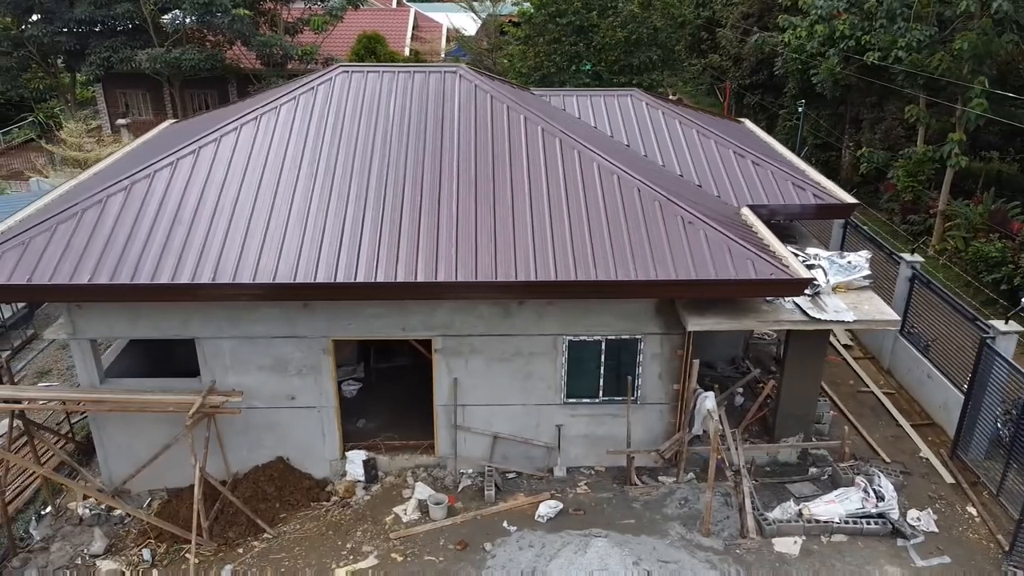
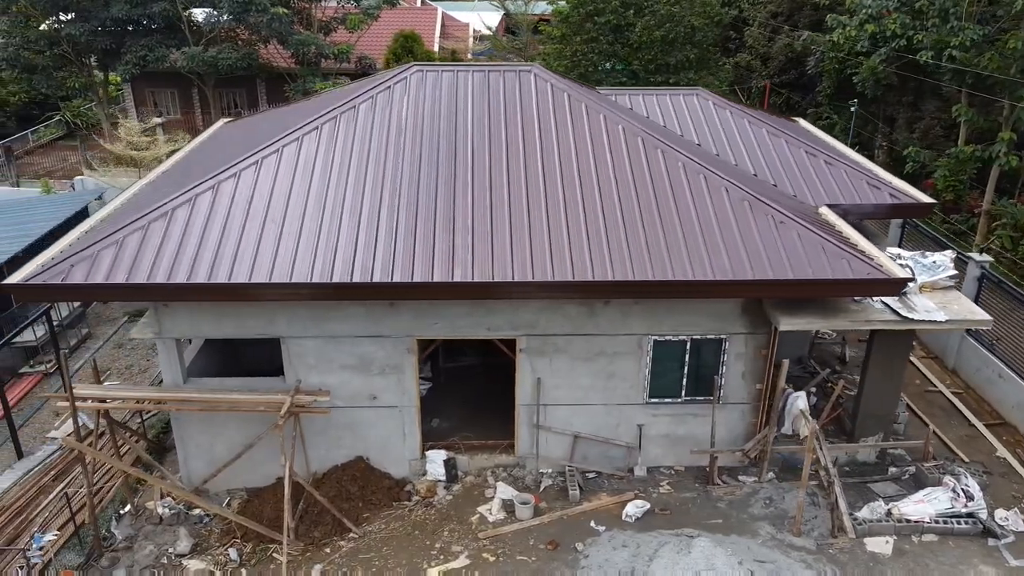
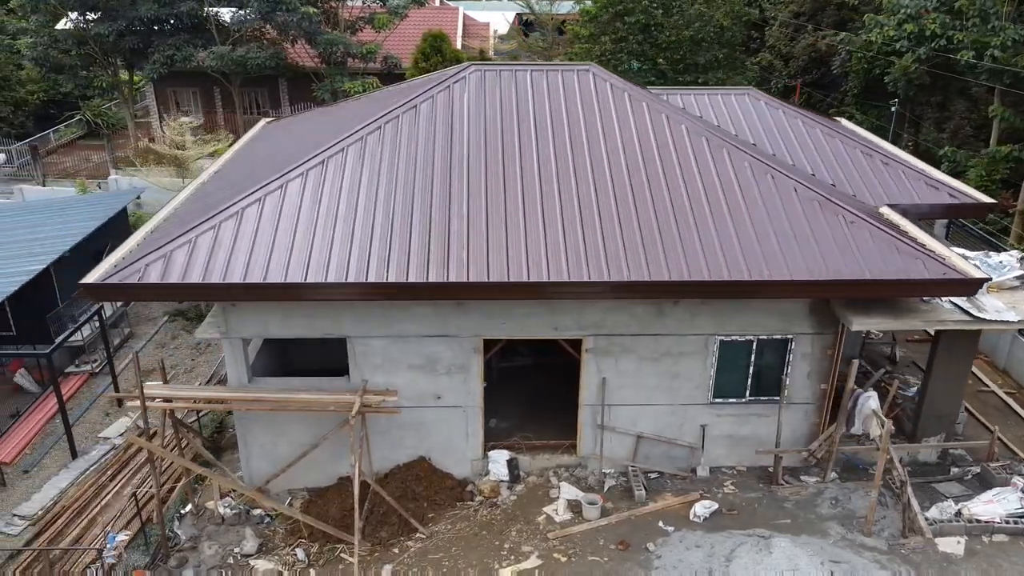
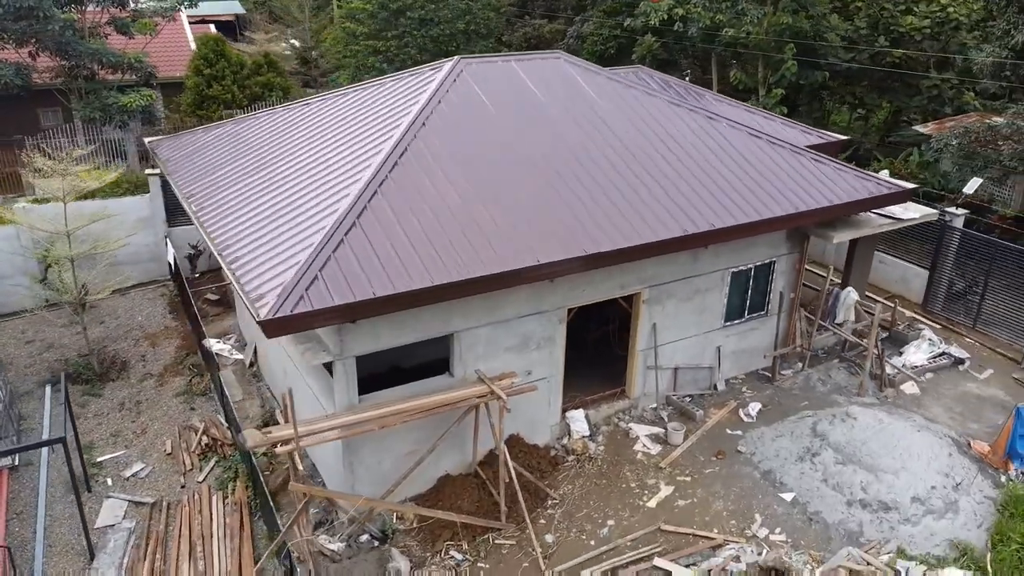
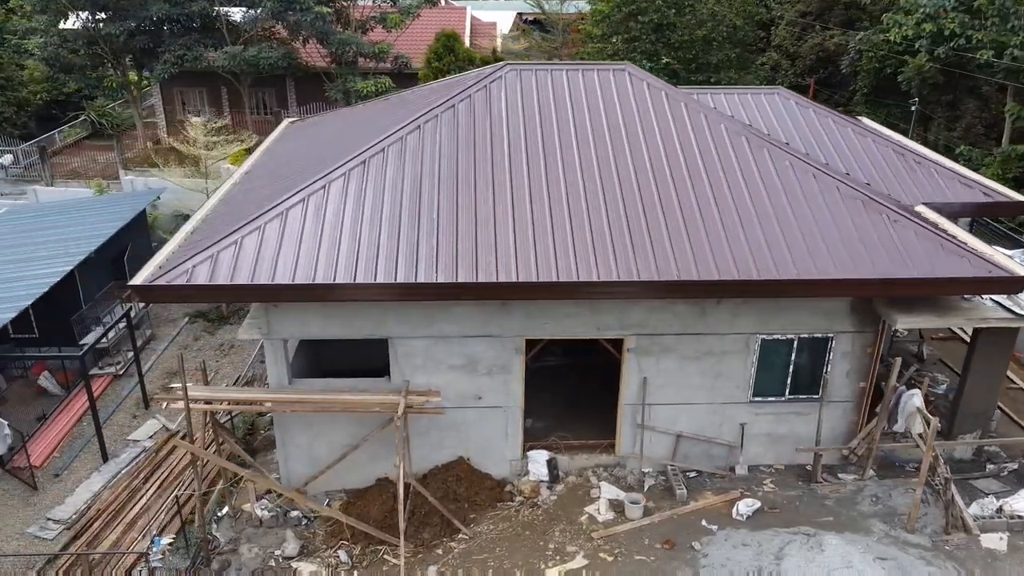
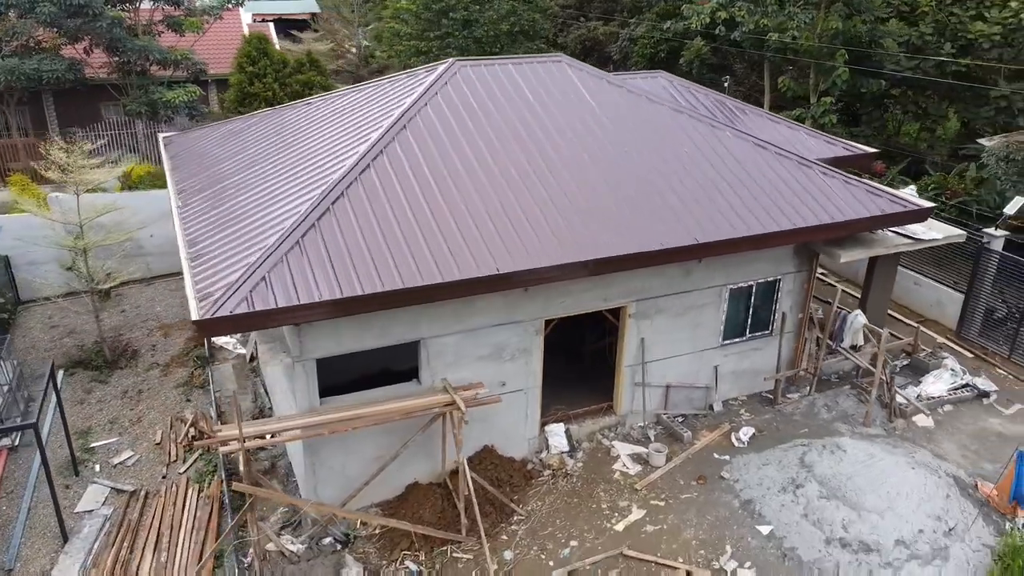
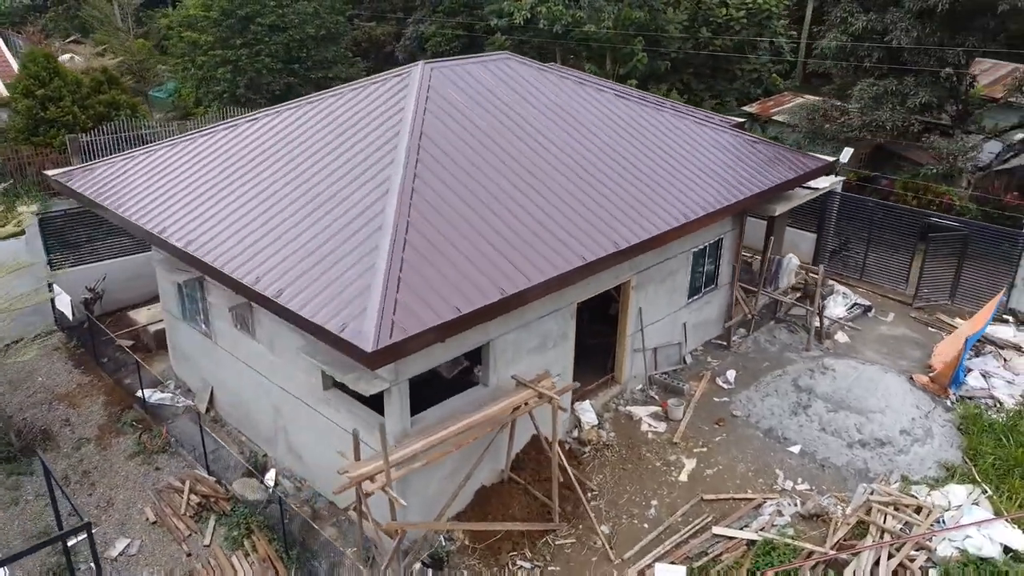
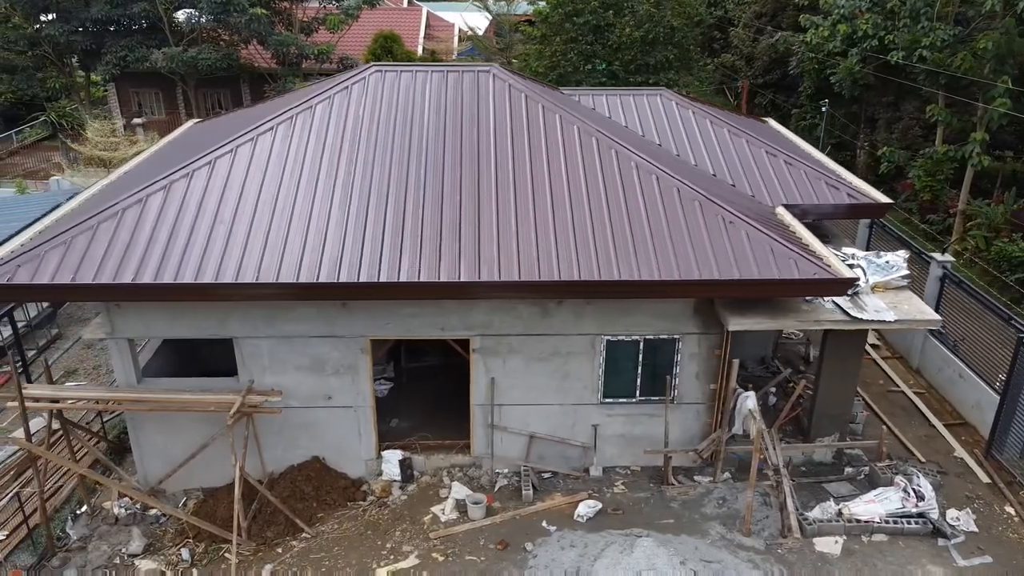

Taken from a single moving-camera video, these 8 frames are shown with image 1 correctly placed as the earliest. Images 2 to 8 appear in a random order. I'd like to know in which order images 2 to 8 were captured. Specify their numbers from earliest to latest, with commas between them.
8, 2, 3, 5, 6, 4, 7
